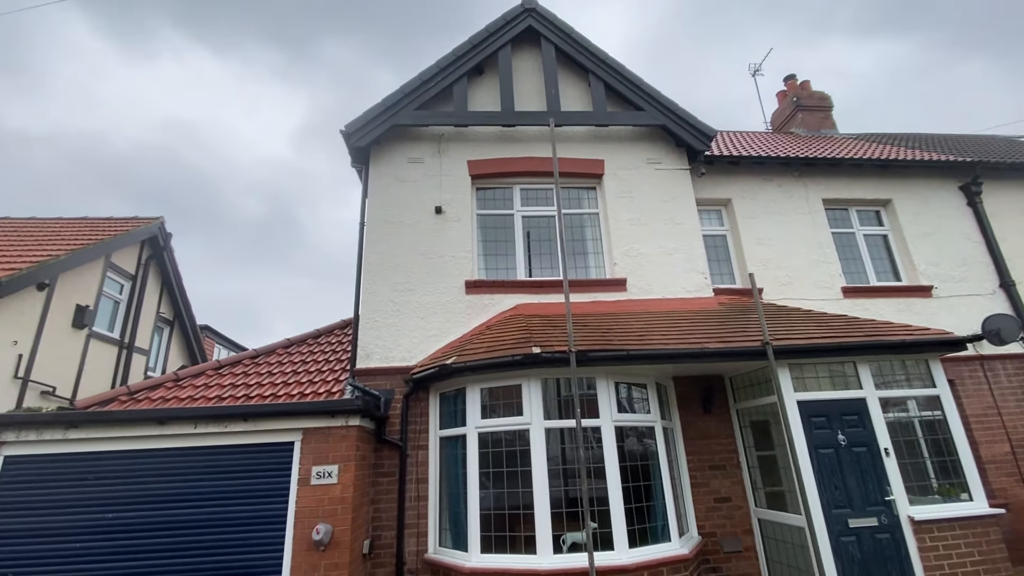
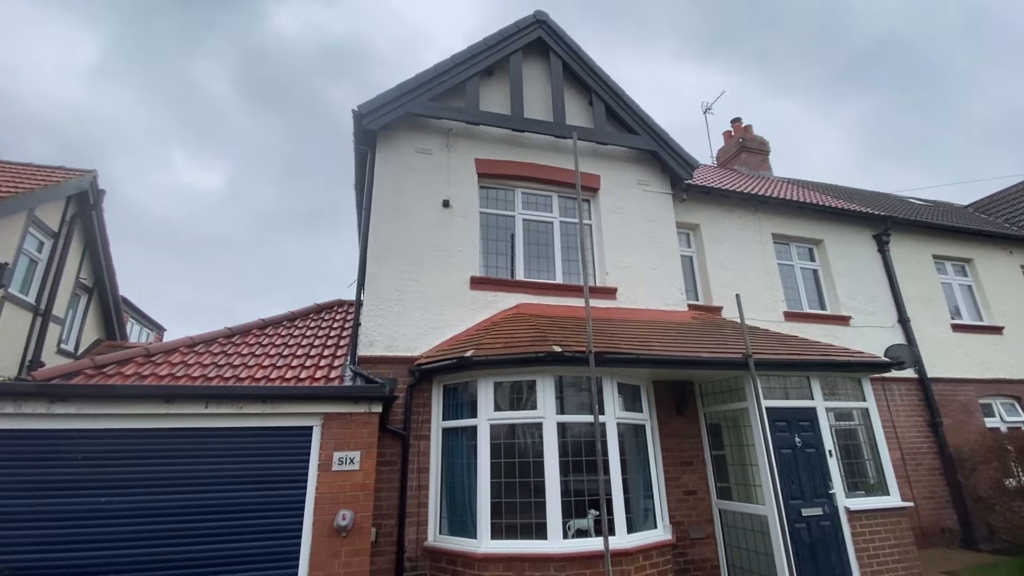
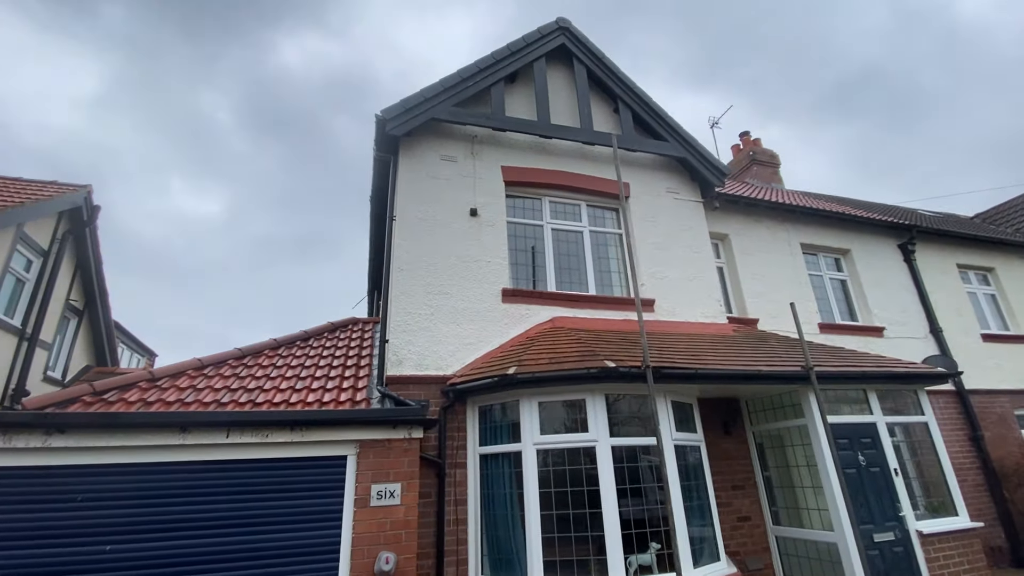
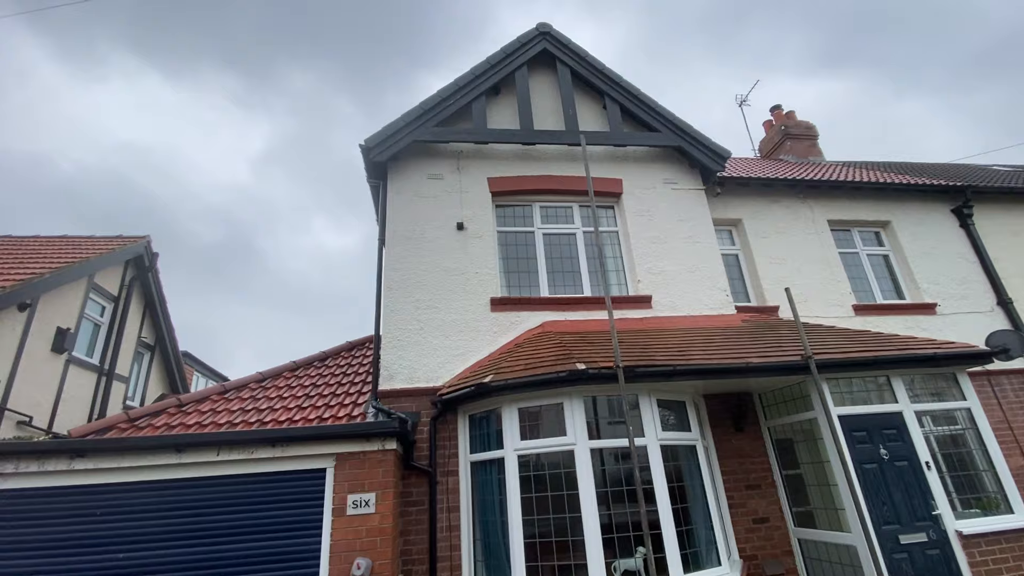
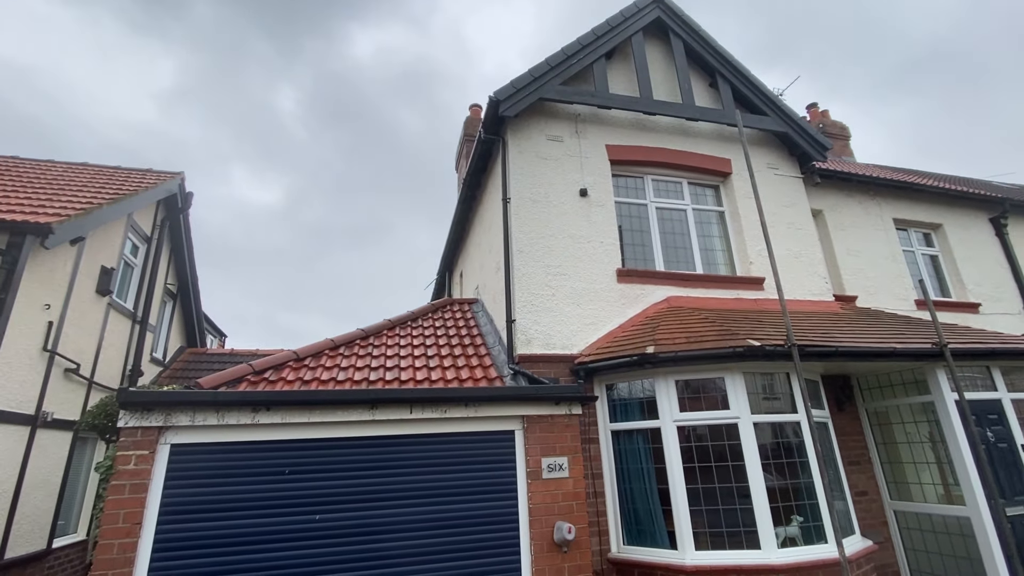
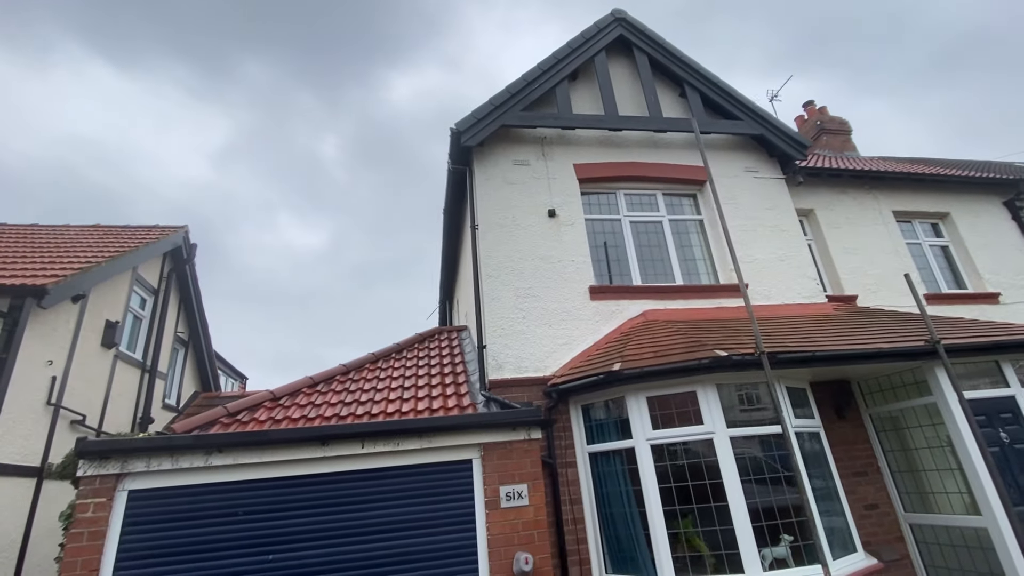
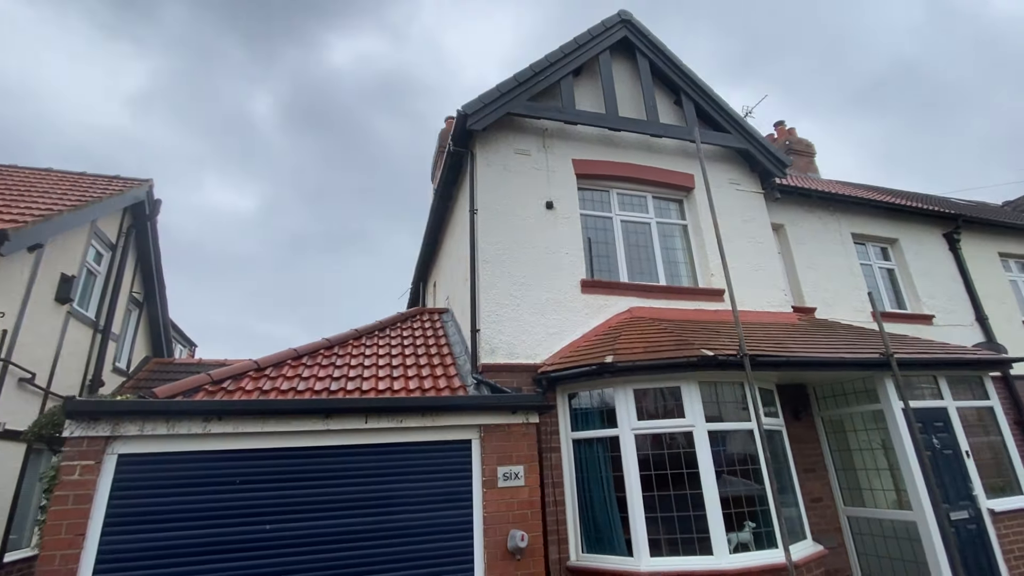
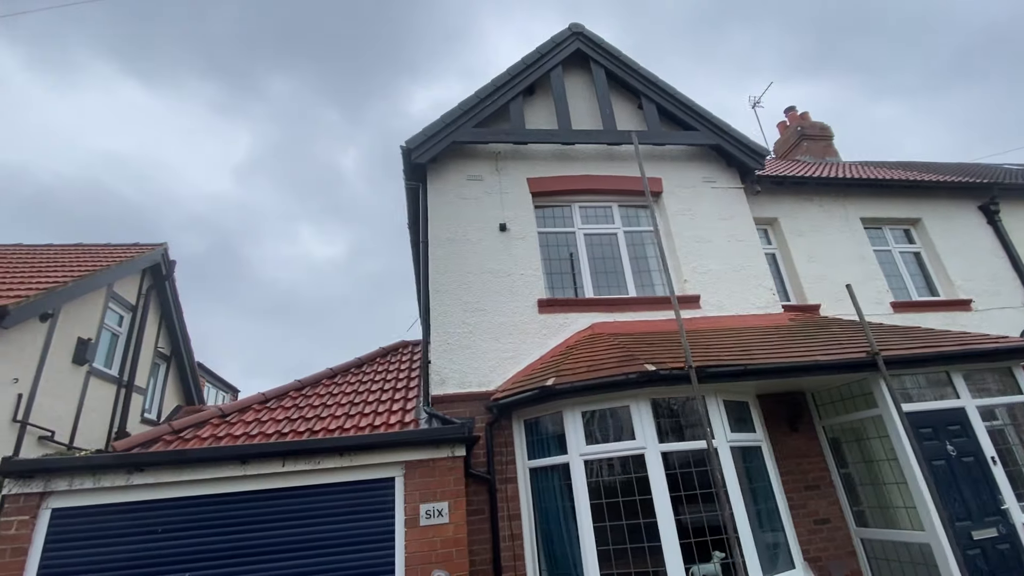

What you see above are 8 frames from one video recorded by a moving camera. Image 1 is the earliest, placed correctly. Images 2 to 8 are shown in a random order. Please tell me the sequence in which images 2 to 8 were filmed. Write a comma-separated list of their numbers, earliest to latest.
4, 8, 6, 5, 7, 3, 2
